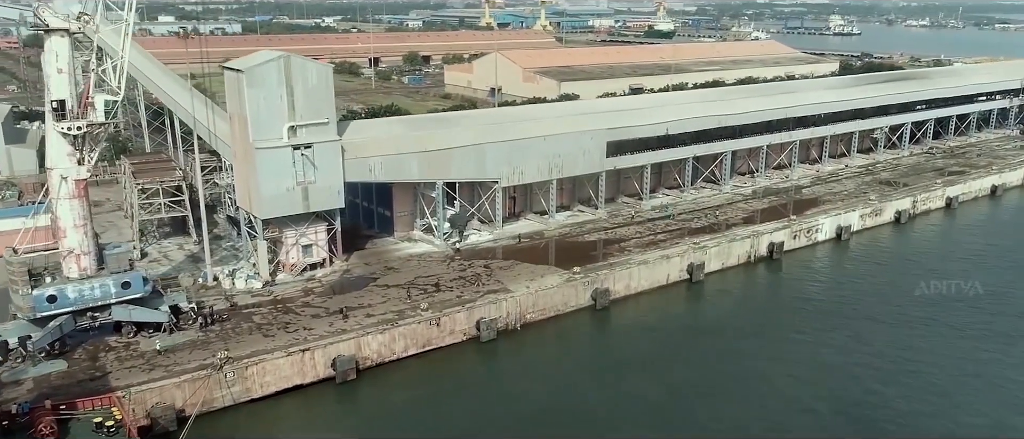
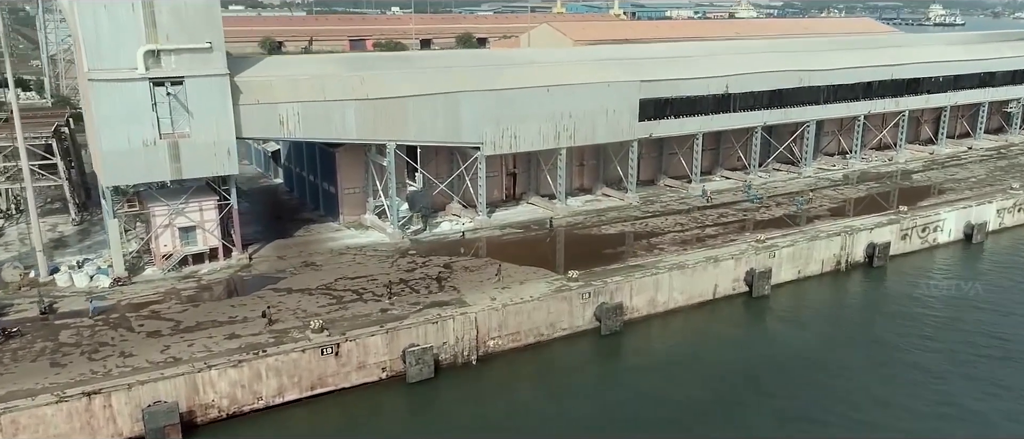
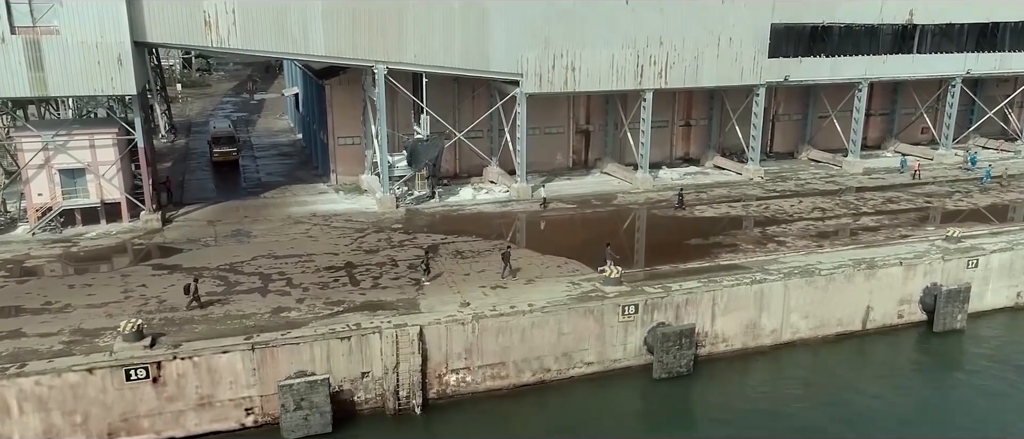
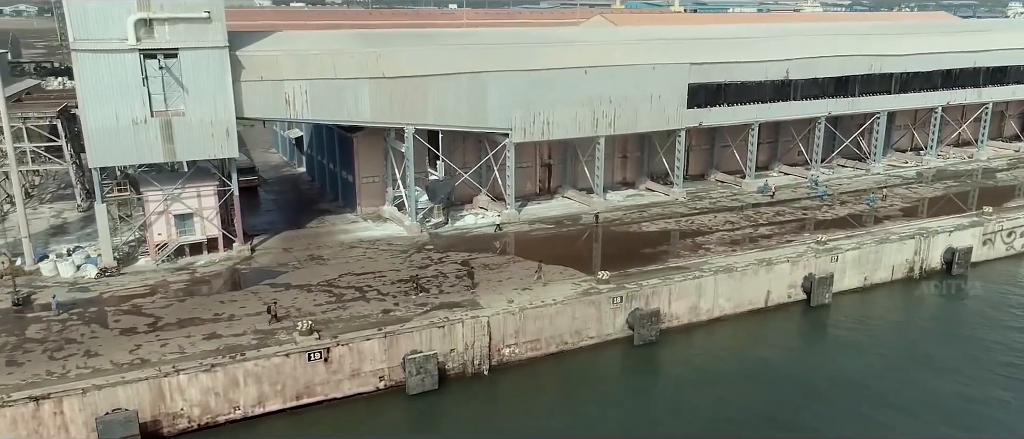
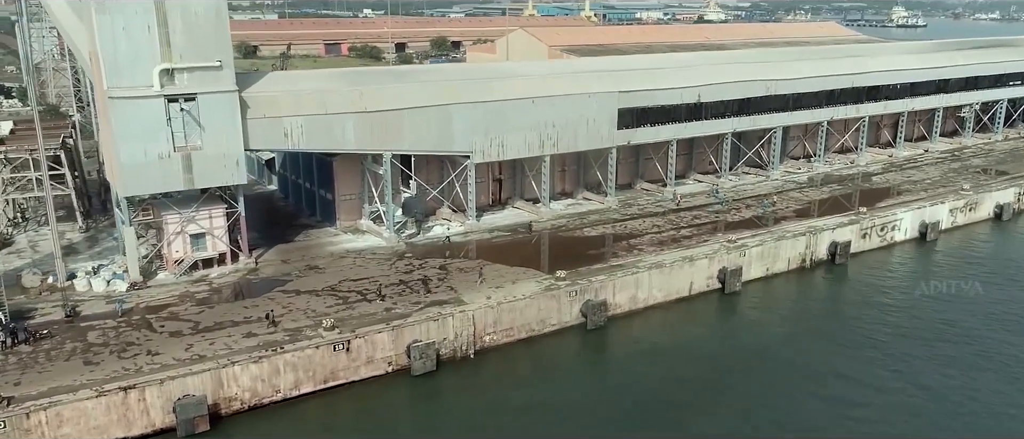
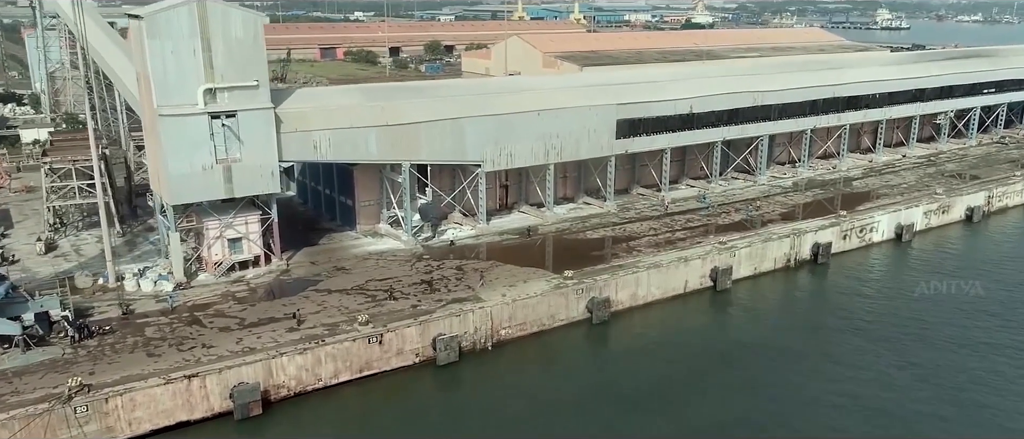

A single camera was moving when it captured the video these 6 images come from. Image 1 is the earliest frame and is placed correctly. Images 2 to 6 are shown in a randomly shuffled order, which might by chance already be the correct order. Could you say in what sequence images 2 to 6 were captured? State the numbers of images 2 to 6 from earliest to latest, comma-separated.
6, 5, 2, 4, 3
